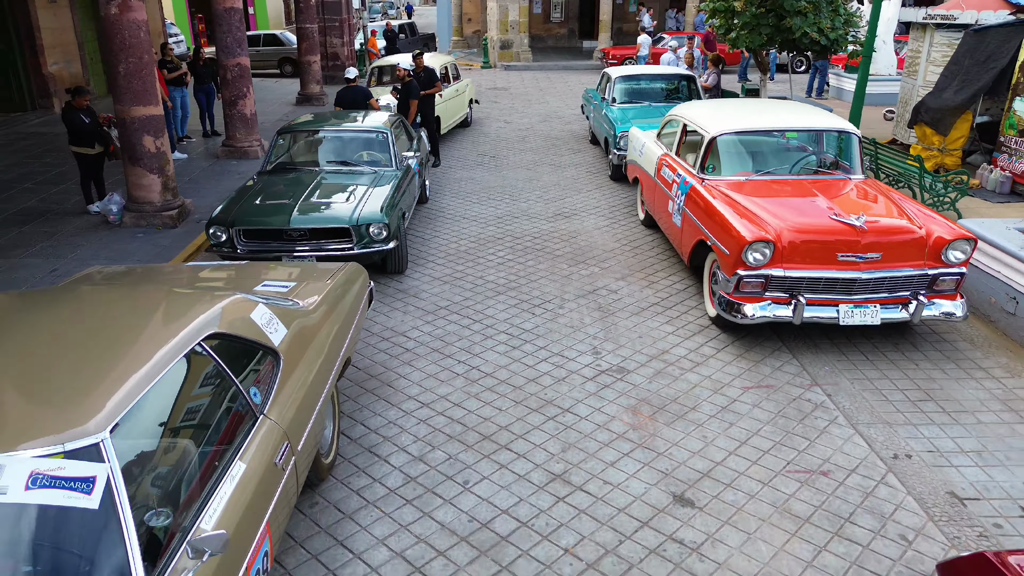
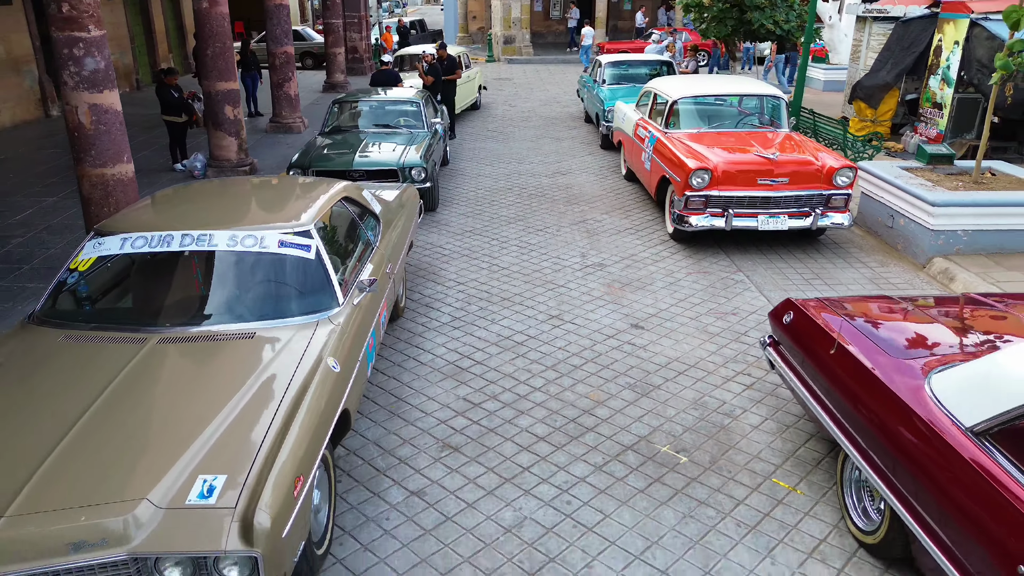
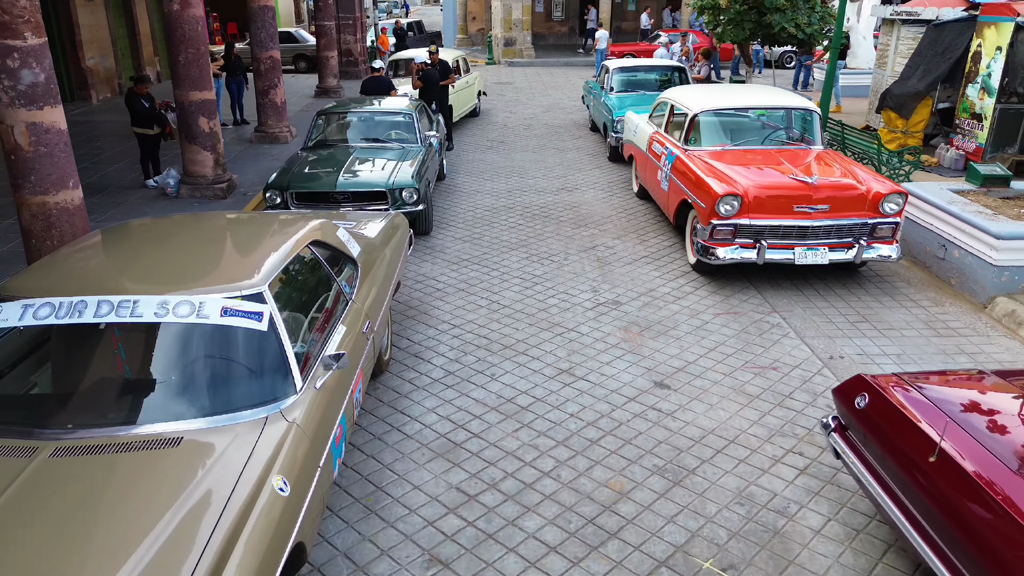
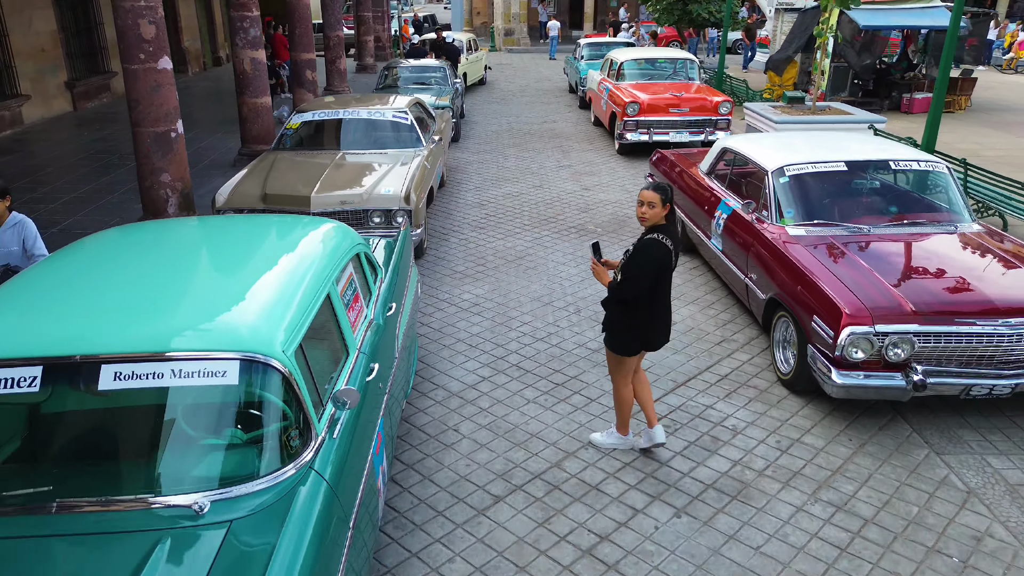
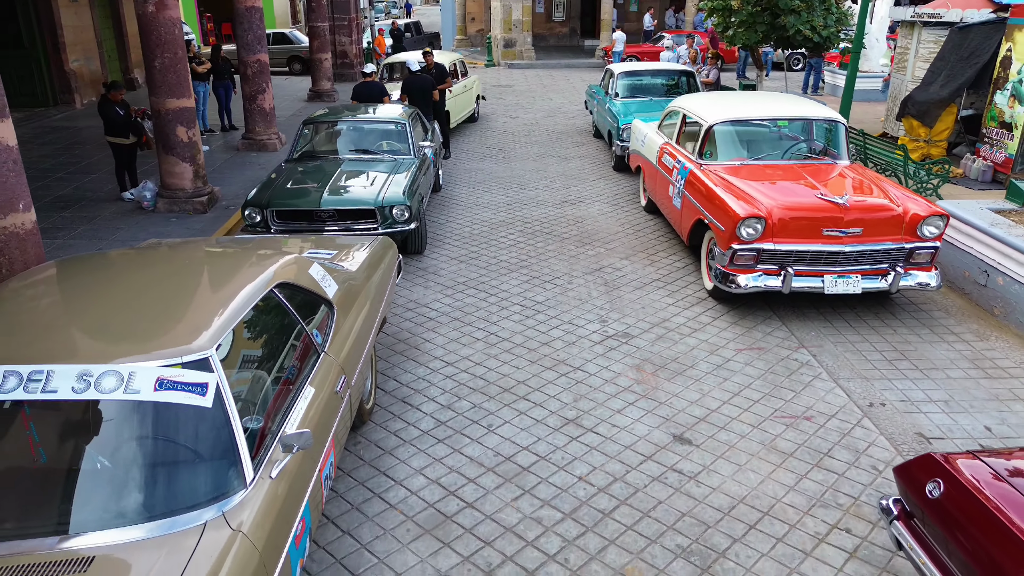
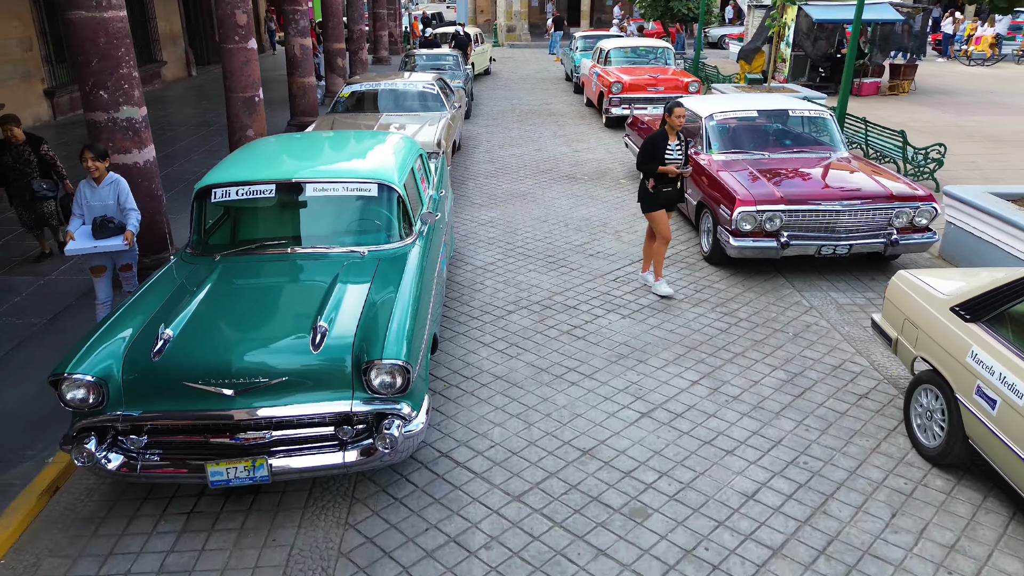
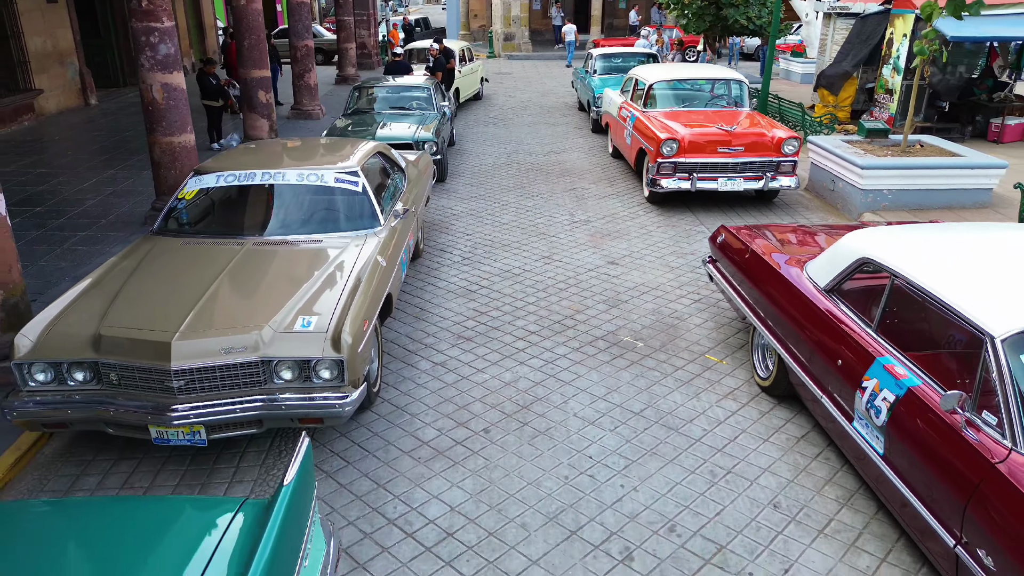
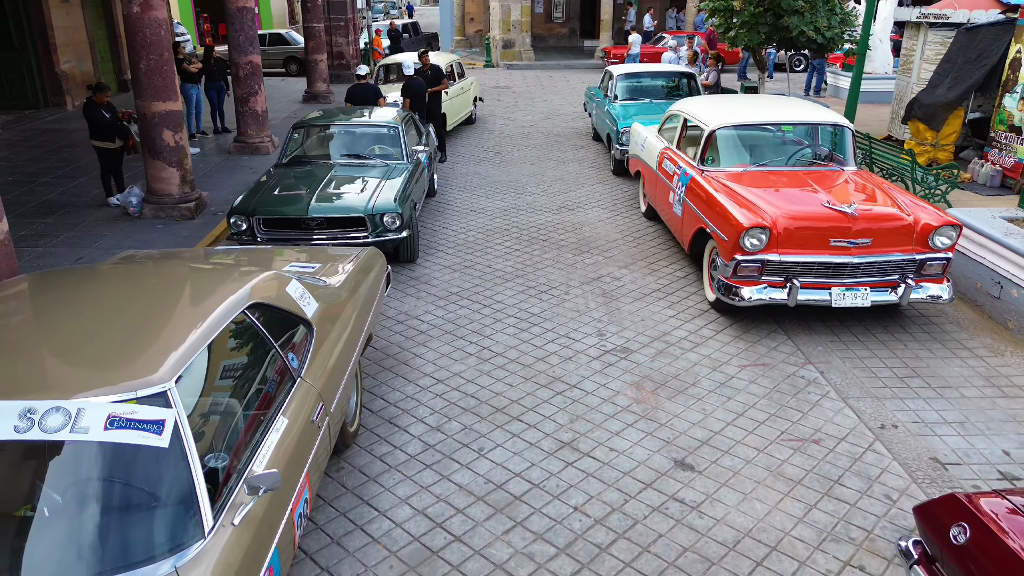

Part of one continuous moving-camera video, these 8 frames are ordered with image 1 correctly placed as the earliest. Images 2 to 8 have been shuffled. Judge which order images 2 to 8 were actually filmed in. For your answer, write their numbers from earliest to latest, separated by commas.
8, 5, 3, 2, 7, 4, 6
